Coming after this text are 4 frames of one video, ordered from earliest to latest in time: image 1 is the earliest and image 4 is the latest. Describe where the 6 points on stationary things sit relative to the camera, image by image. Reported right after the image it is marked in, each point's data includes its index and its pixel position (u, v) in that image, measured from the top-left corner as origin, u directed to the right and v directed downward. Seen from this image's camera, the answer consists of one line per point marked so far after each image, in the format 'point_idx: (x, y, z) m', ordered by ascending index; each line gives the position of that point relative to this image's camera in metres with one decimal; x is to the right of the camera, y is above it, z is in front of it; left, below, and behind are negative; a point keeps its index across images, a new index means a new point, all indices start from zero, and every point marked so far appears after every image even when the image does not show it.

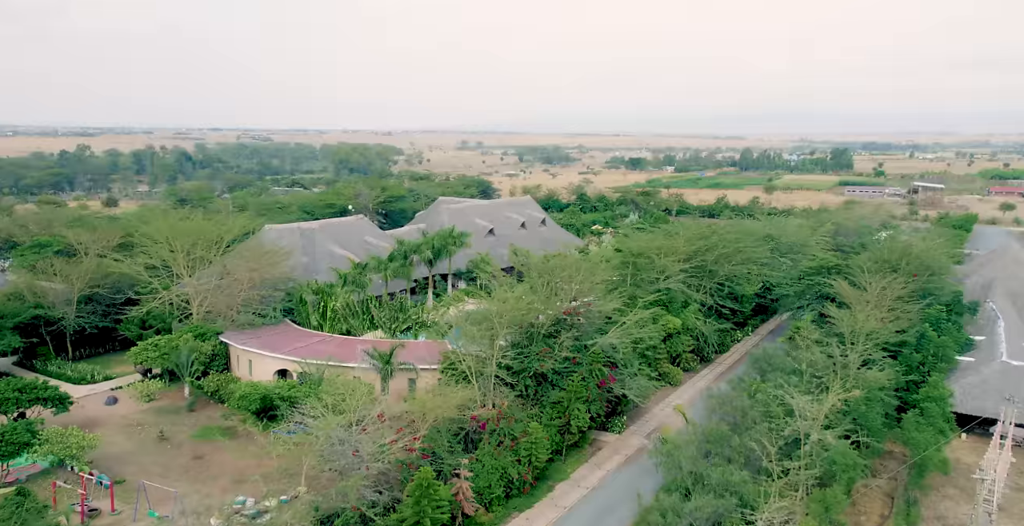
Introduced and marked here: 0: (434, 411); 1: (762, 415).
0: (-1.9, -3.7, +18.6) m
1: (+6.6, -4.0, +19.7) m
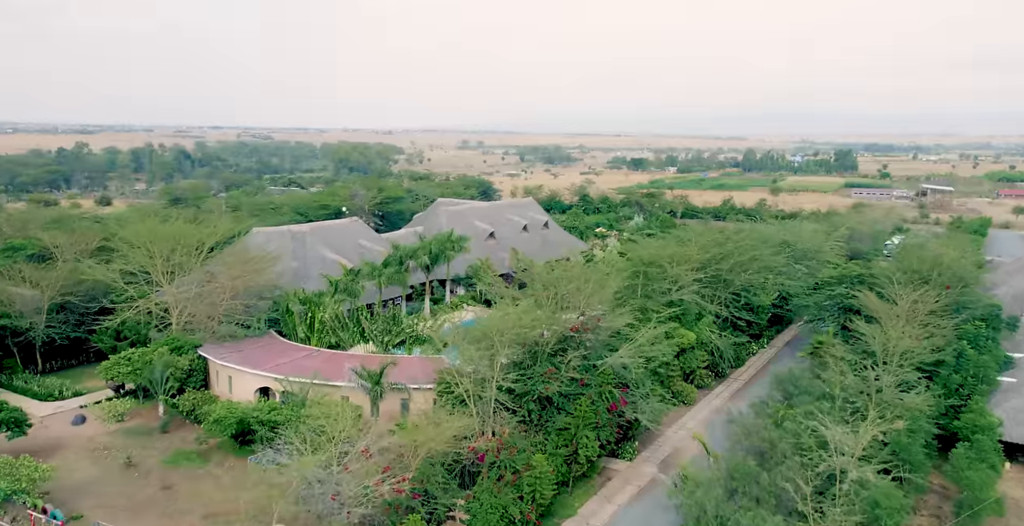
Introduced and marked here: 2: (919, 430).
0: (-1.9, -4.0, +16.6) m
1: (+6.7, -4.4, +17.6) m
2: (+10.1, -4.1, +18.4) m
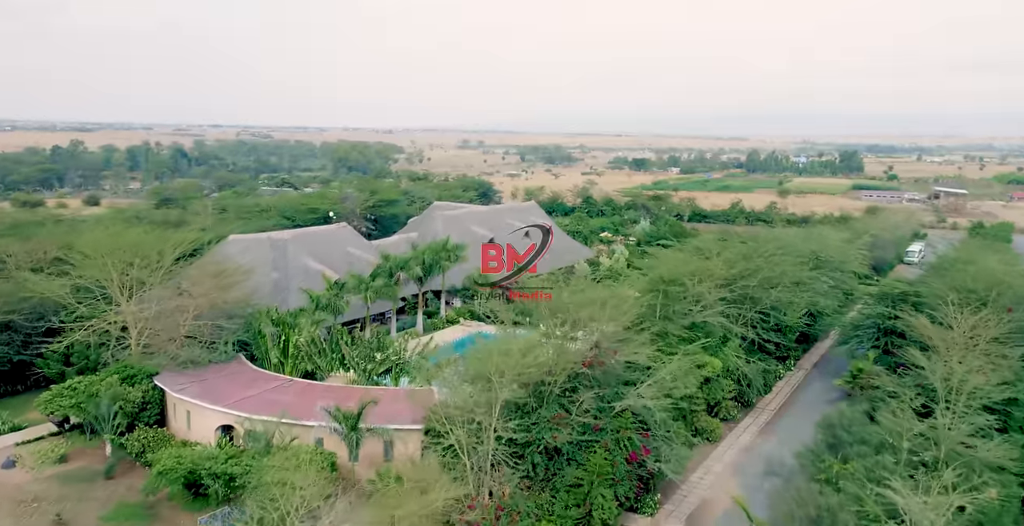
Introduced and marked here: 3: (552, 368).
0: (-1.9, -4.6, +13.4) m
1: (+6.7, -4.9, +14.5) m
2: (+10.1, -4.7, +15.2) m
3: (+0.9, -2.5, +17.4) m
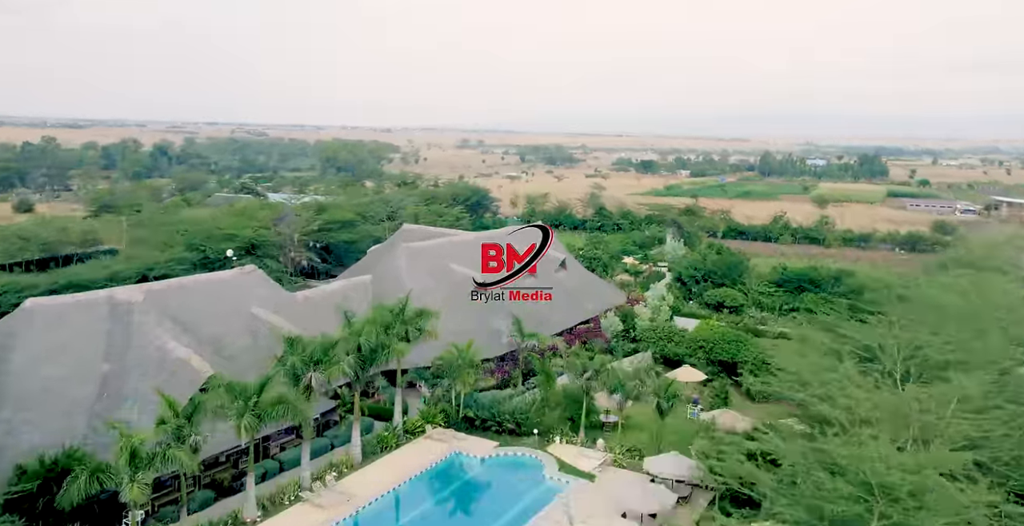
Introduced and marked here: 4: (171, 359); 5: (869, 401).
0: (-1.9, -6.8, -0.3) m
1: (+6.7, -7.2, +0.8) m
2: (+10.0, -7.0, +1.5) m
3: (+0.9, -4.7, +3.7) m
4: (-8.8, -2.6, +19.2) m
5: (+5.8, -2.2, +12.7) m
